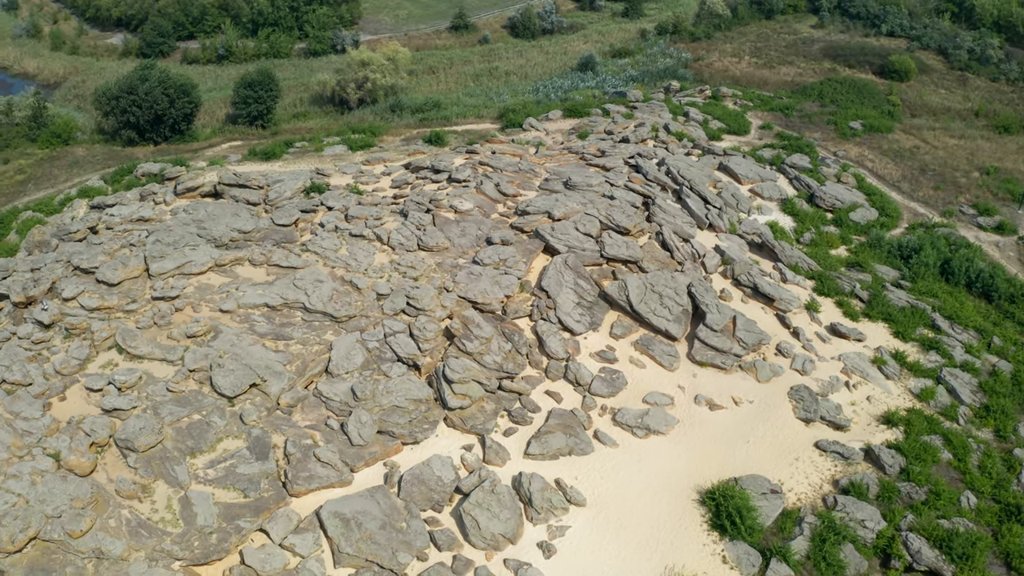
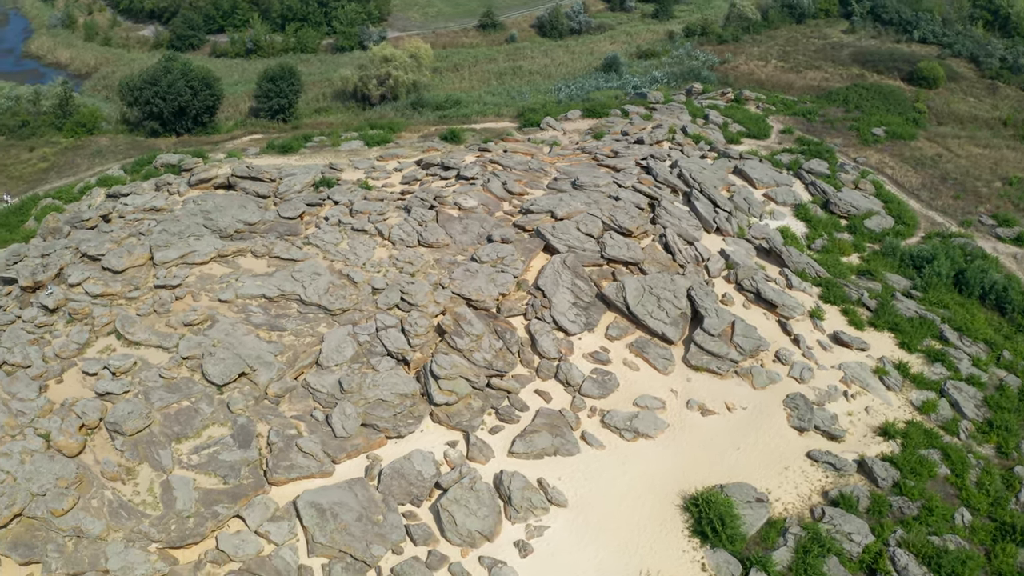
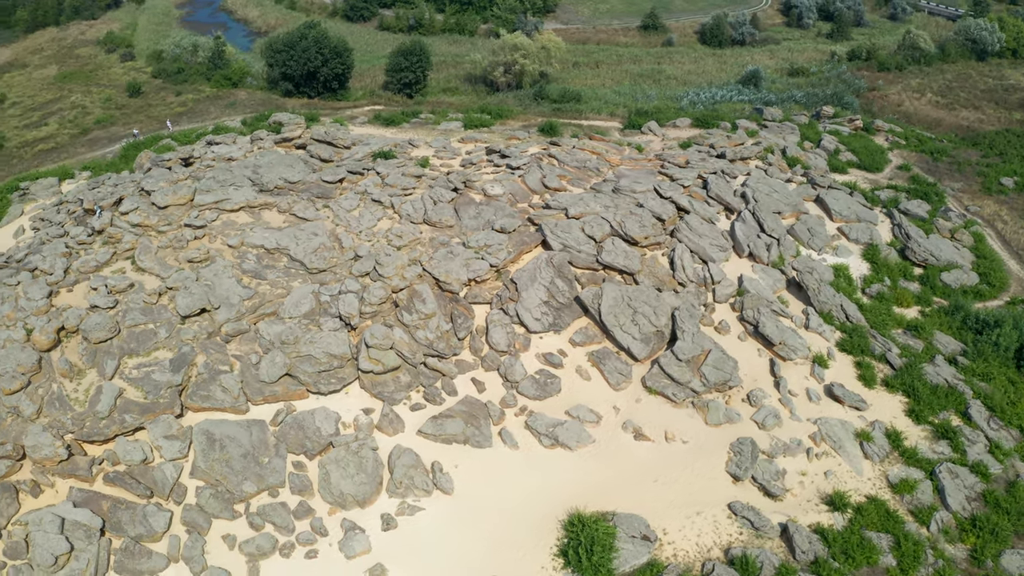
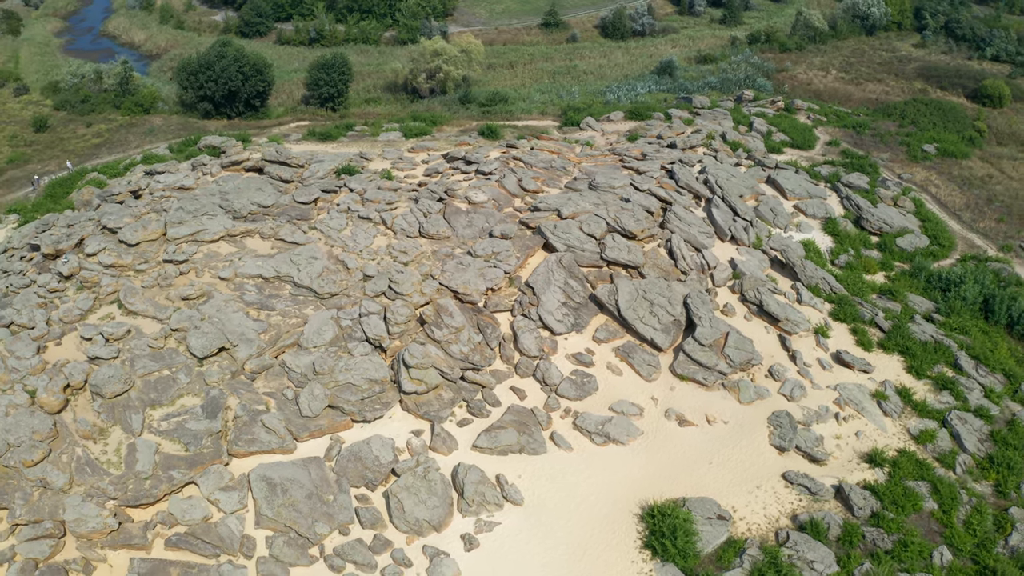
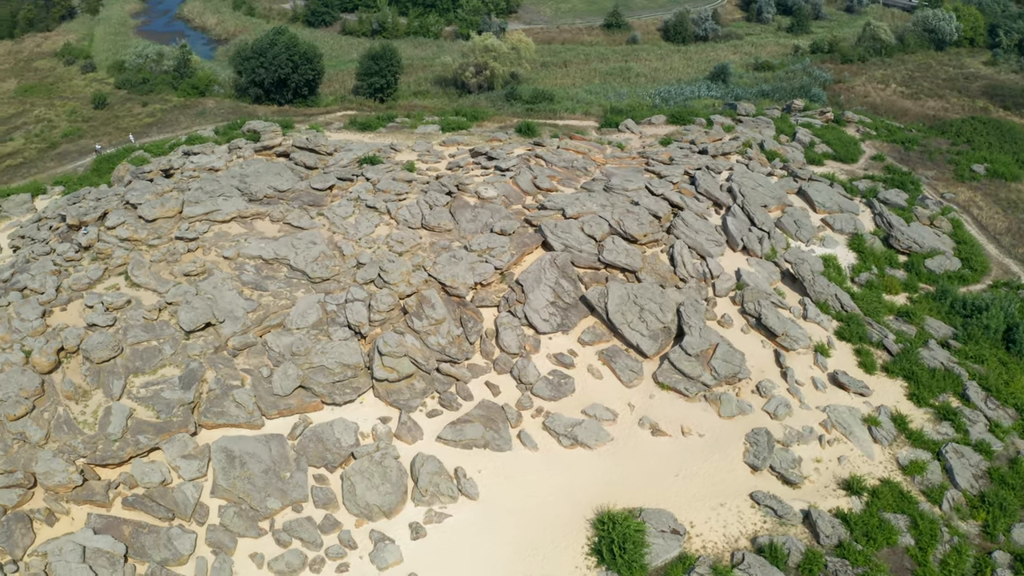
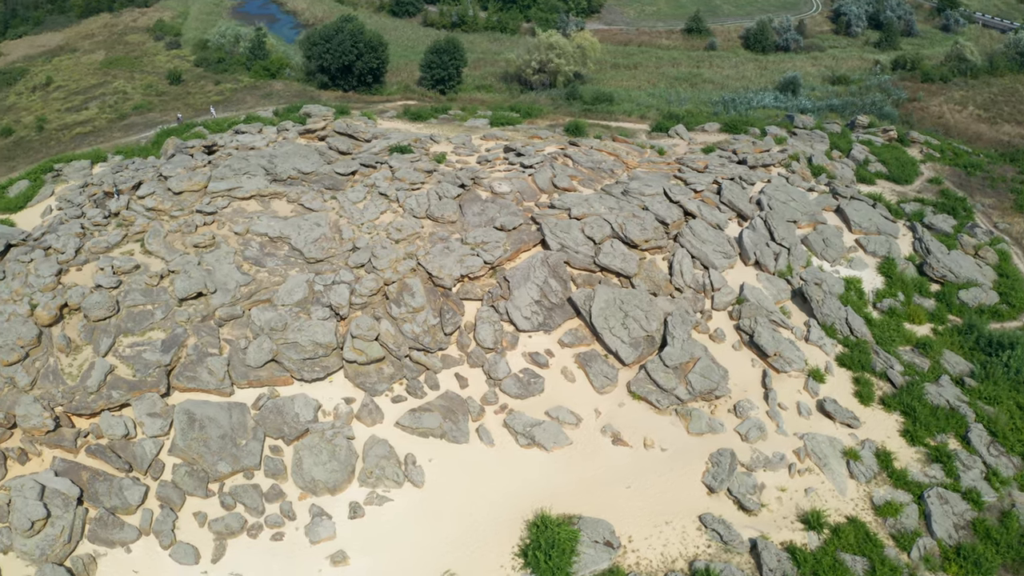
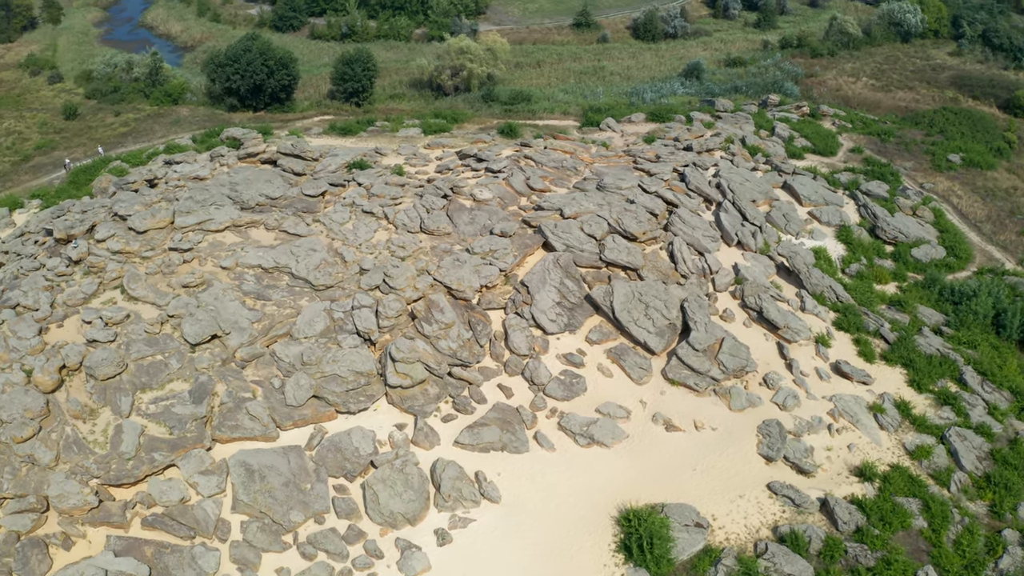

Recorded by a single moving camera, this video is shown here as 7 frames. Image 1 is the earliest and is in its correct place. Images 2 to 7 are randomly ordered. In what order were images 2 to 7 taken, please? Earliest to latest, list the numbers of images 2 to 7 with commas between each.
2, 4, 7, 5, 3, 6
